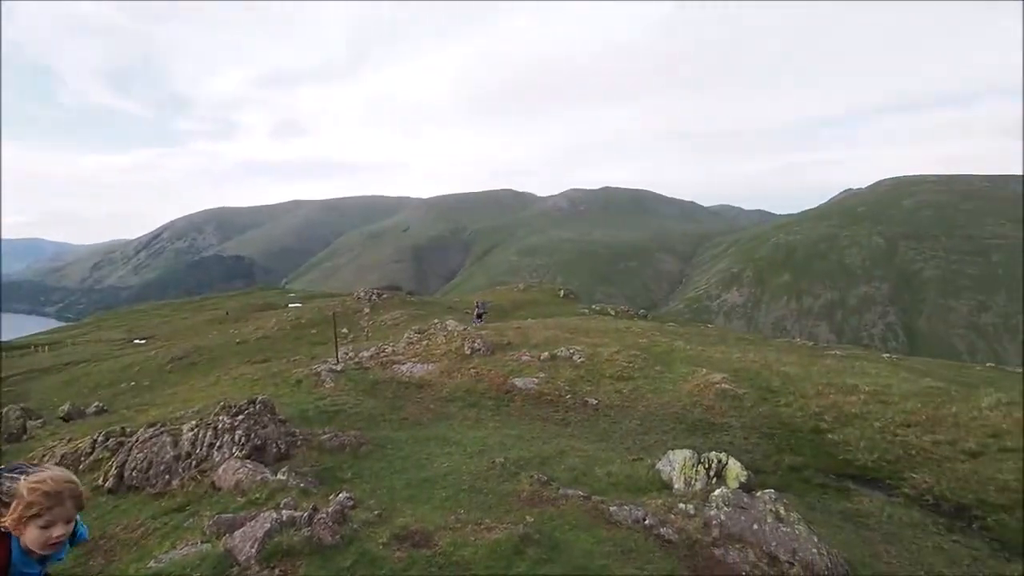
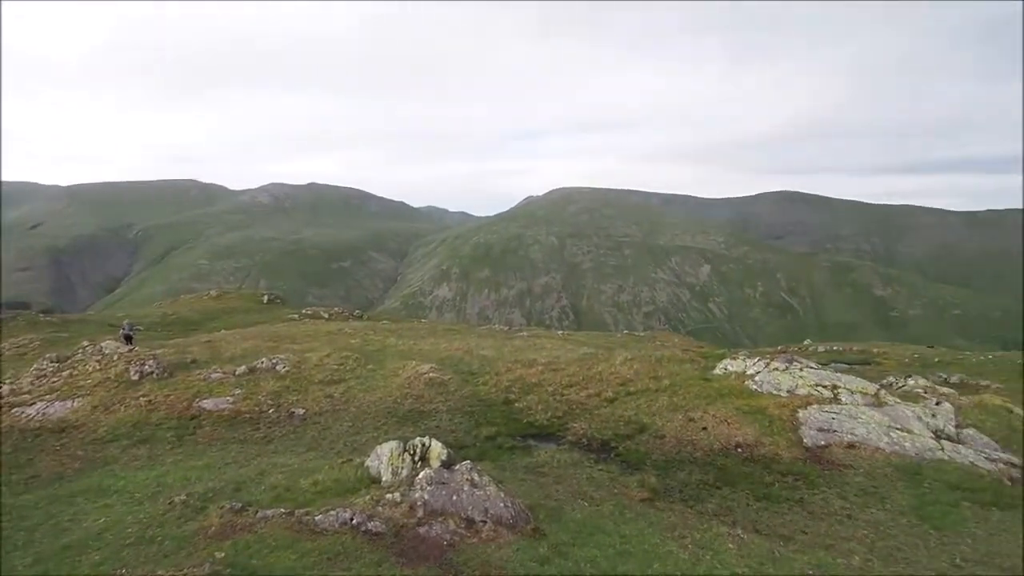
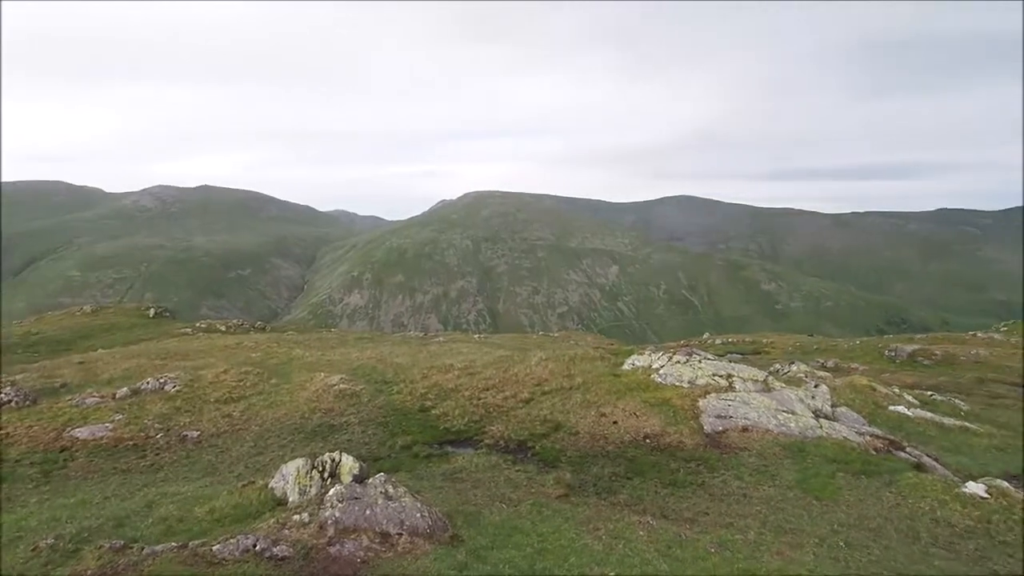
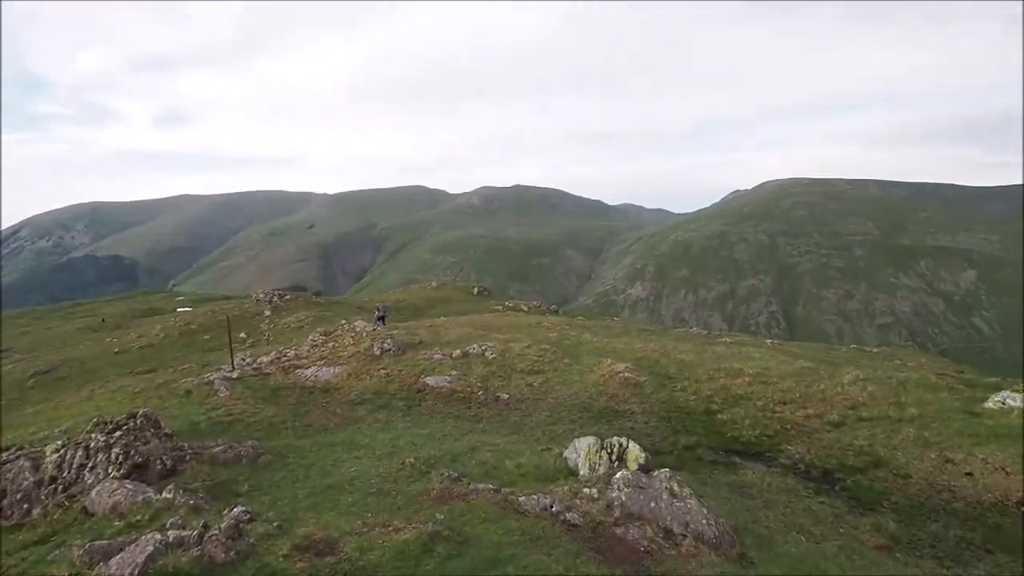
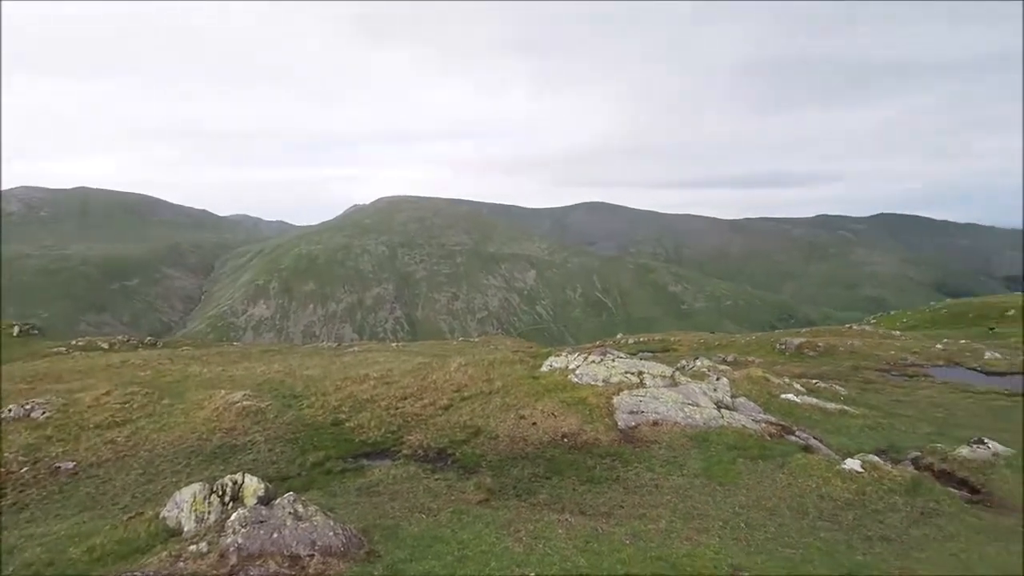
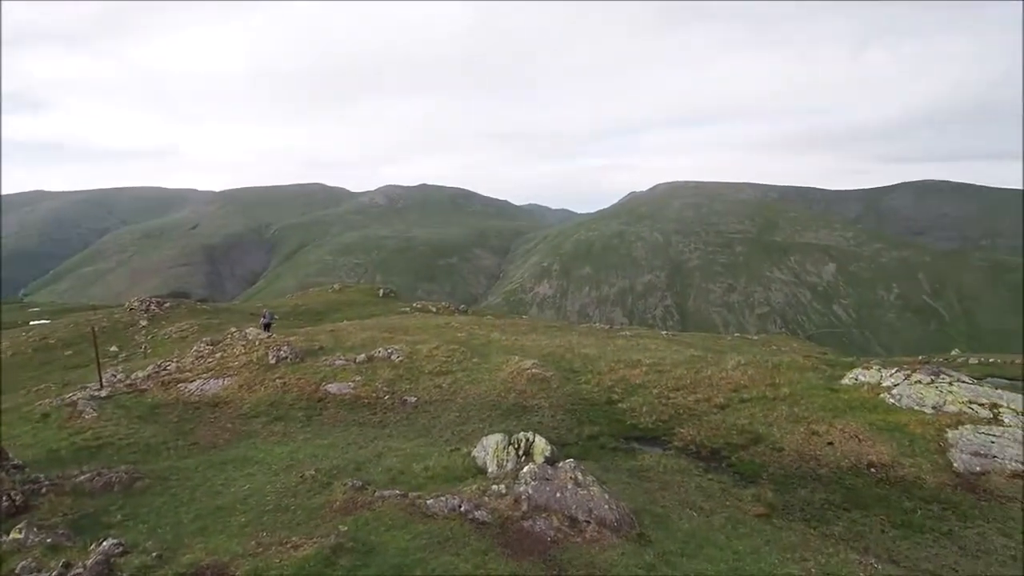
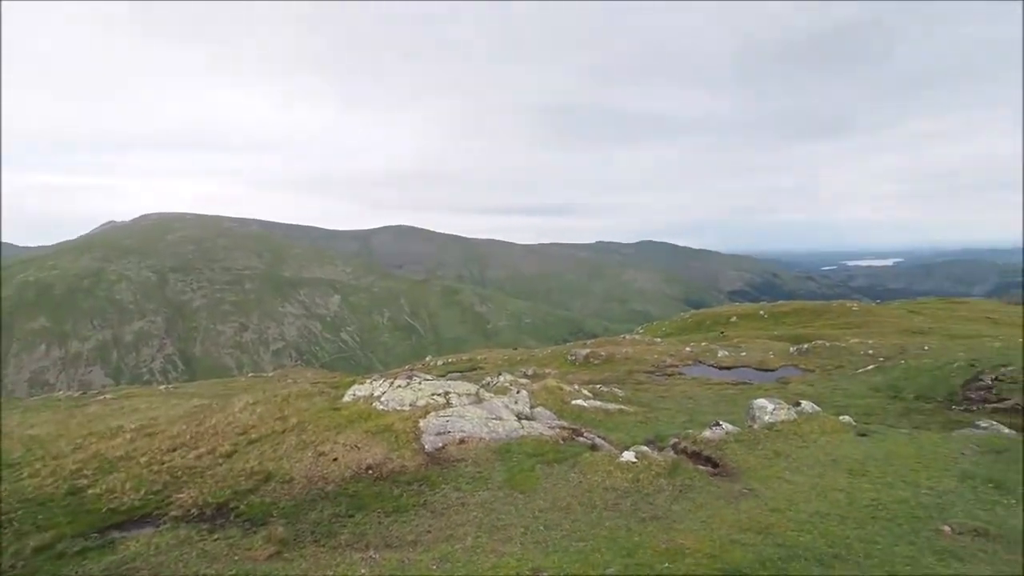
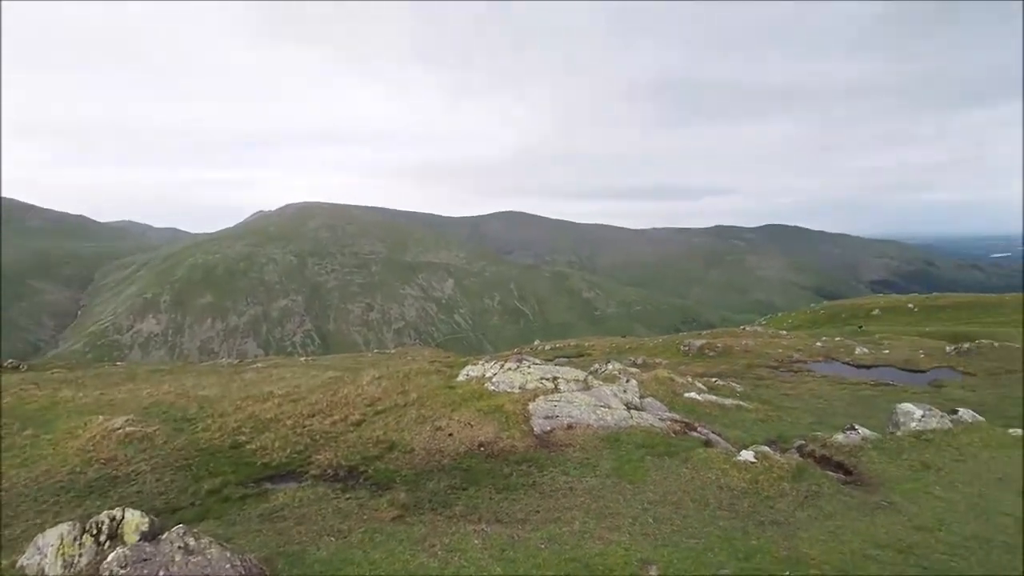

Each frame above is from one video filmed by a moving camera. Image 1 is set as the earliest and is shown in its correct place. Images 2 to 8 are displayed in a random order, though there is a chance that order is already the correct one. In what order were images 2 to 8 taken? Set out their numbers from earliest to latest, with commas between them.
4, 6, 2, 3, 5, 8, 7
